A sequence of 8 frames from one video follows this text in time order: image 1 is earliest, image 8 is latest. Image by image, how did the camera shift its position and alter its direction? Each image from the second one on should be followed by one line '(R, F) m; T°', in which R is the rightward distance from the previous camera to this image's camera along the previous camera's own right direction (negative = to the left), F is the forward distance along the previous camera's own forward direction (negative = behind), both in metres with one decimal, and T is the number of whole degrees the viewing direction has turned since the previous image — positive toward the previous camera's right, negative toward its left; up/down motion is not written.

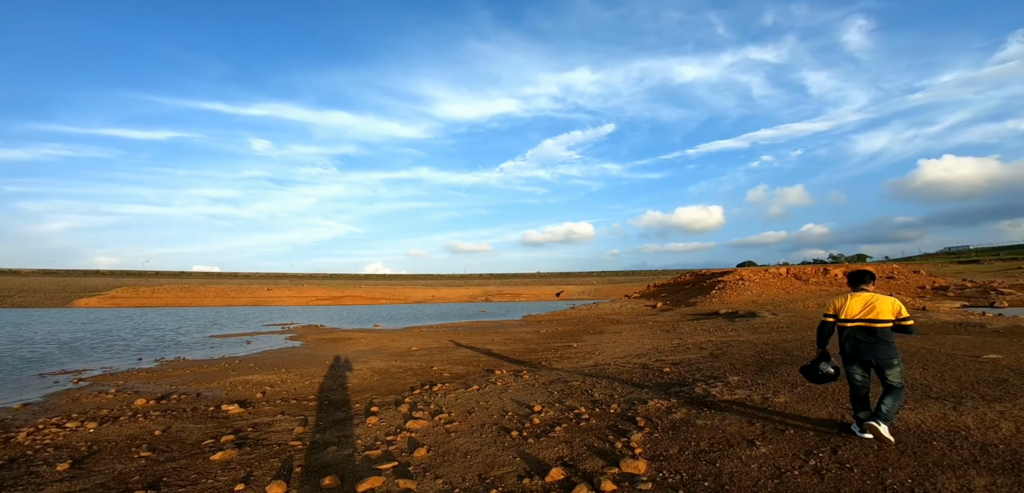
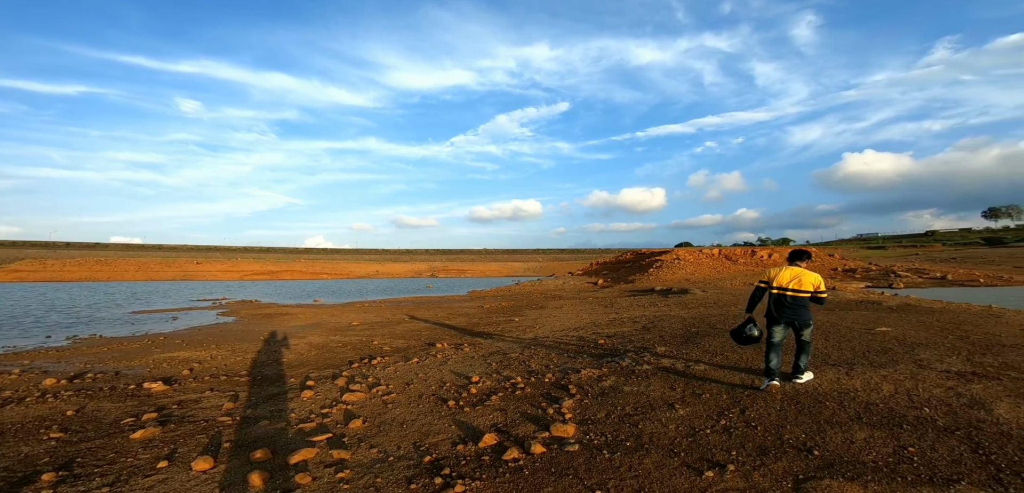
(+0.1, 0.0) m; +7°
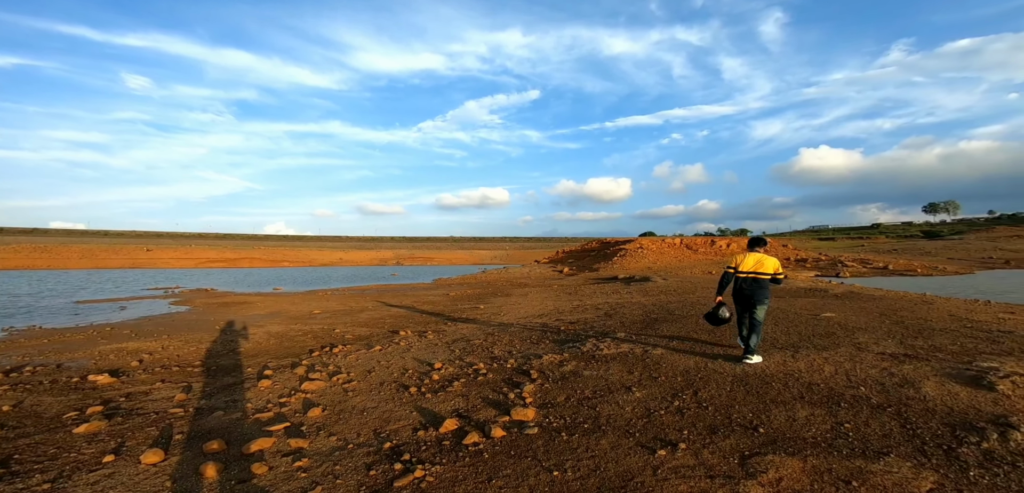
(+0.1, 0.0) m; +4°
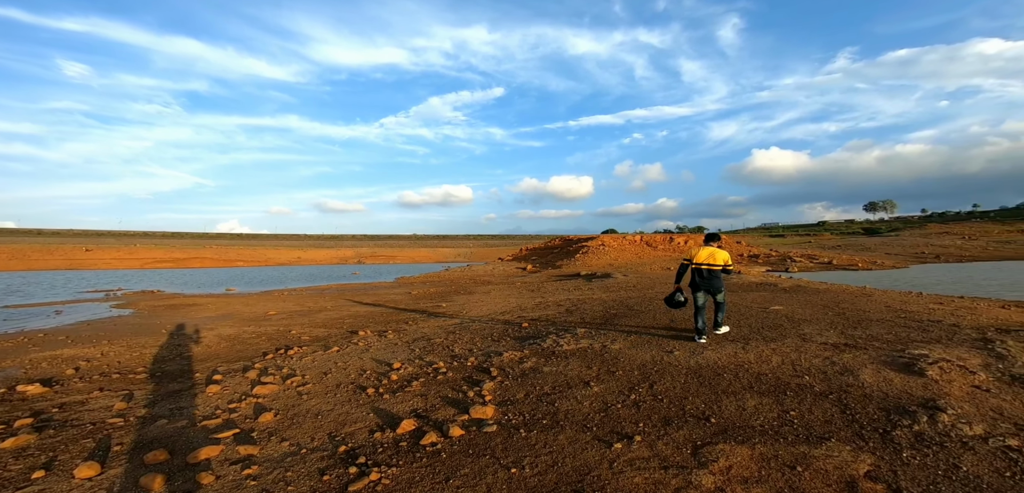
(+0.1, +0.1) m; +5°
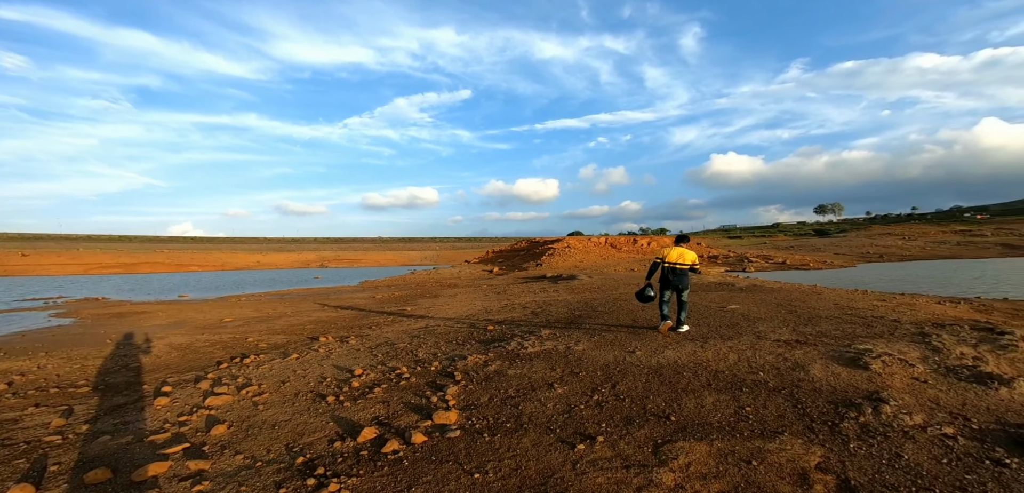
(+0.1, 0.0) m; +4°
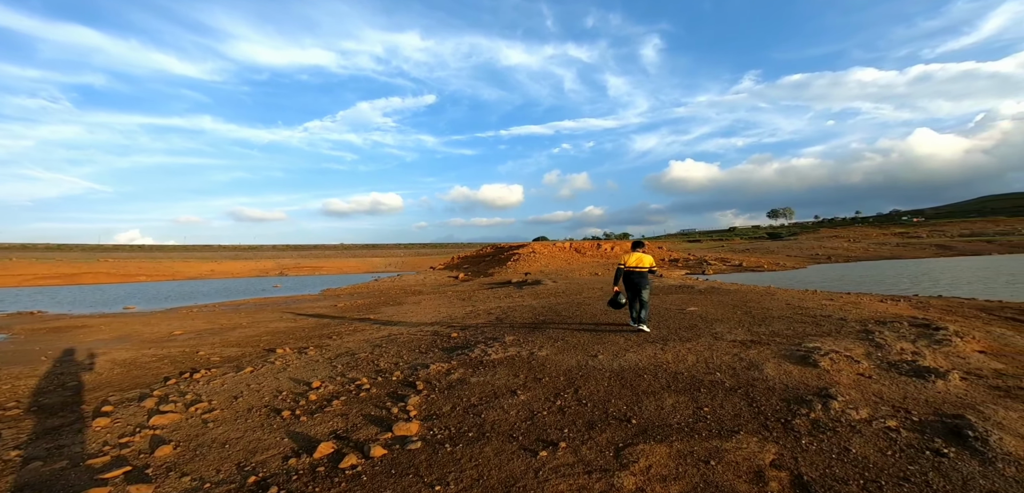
(+0.1, 0.0) m; +4°
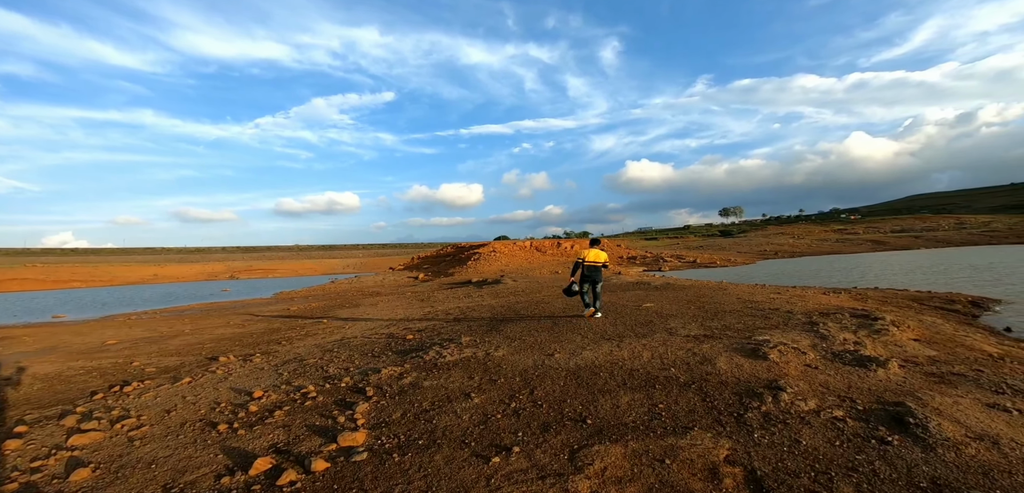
(+0.1, +0.2) m; +5°
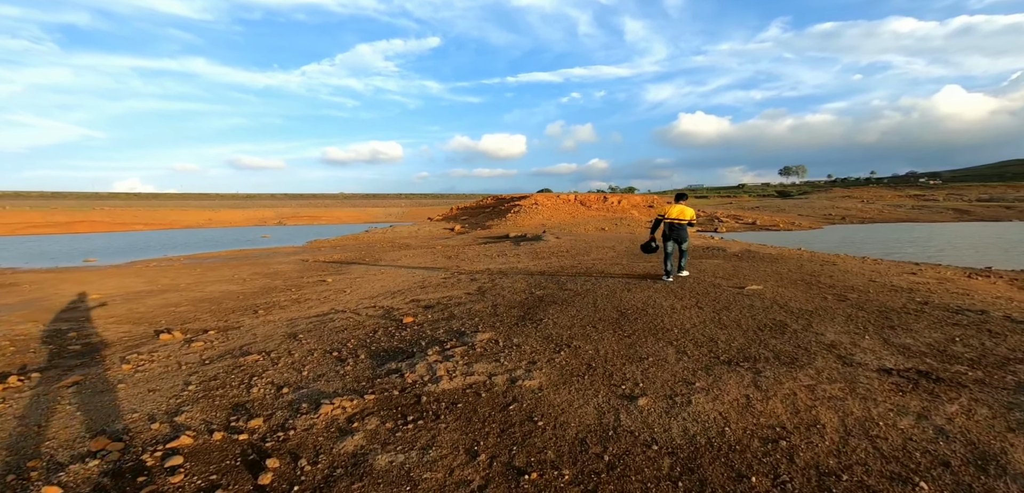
(-0.1, +2.7) m; -5°
